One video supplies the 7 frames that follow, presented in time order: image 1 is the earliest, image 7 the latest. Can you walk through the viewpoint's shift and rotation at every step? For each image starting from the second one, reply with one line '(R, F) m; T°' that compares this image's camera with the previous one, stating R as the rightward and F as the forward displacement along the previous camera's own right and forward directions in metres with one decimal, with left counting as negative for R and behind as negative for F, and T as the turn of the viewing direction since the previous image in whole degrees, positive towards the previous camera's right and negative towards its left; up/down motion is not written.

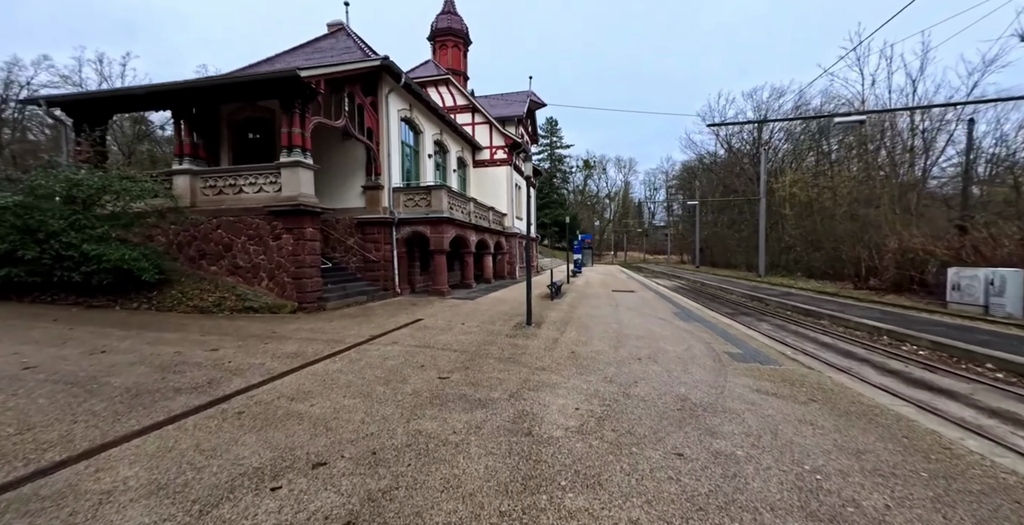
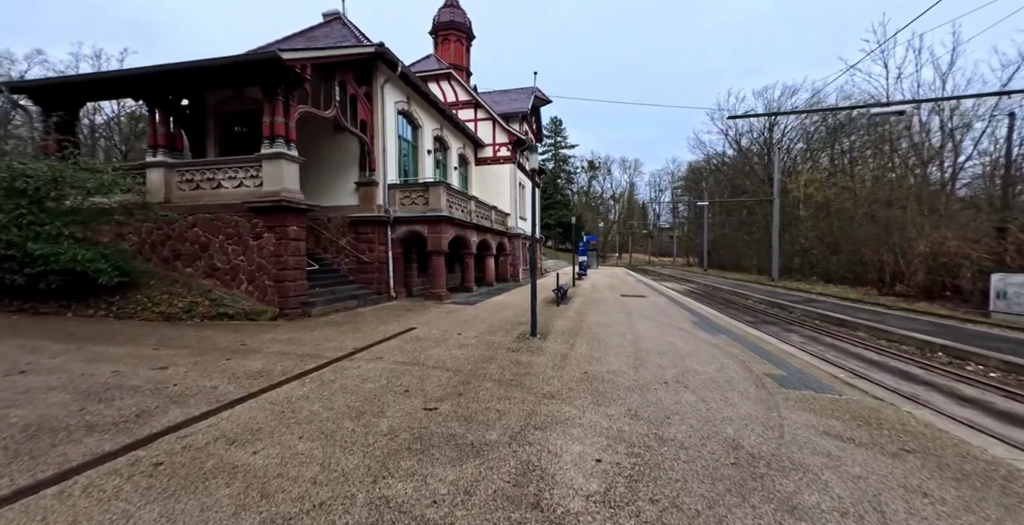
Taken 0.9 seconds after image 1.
(0.0, +0.9) m; 0°
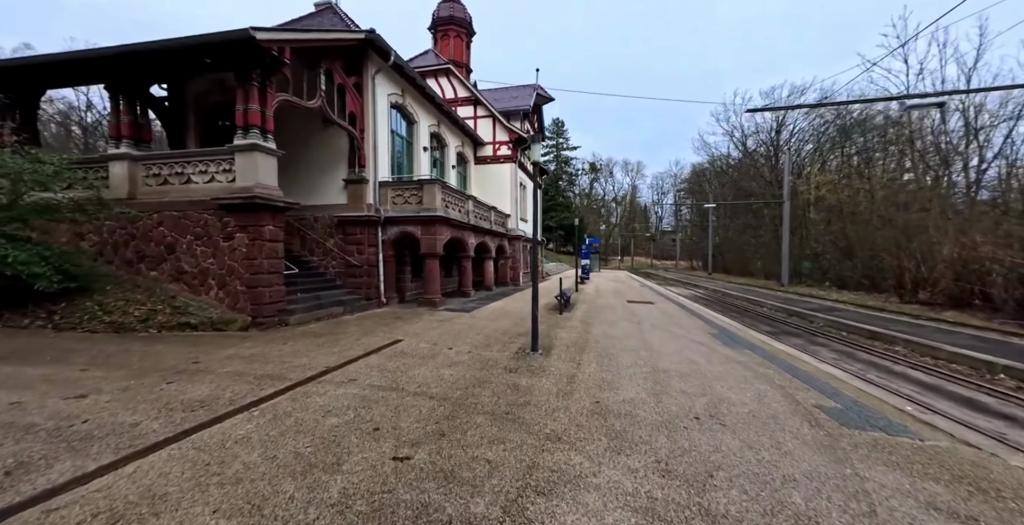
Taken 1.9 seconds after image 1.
(0.0, +0.8) m; 0°
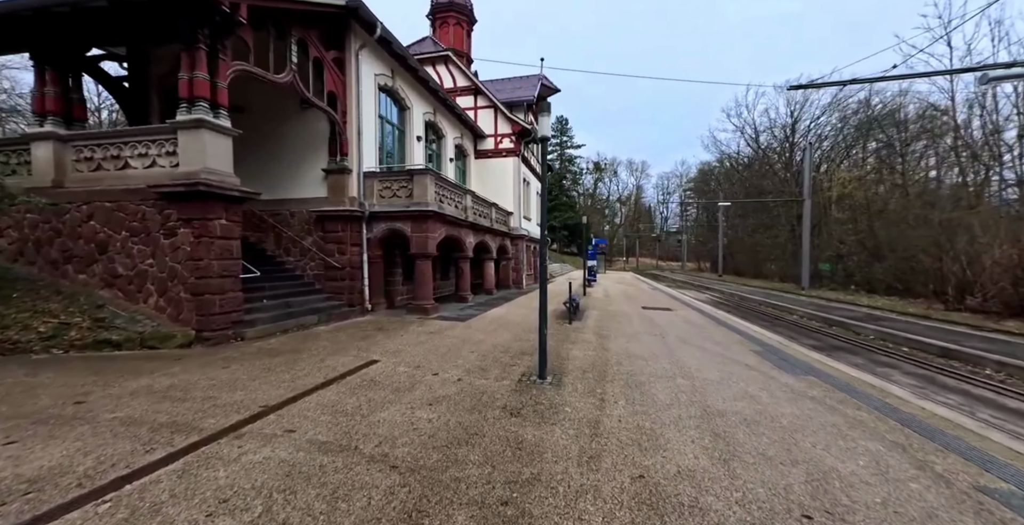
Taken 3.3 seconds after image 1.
(0.0, +1.4) m; 0°
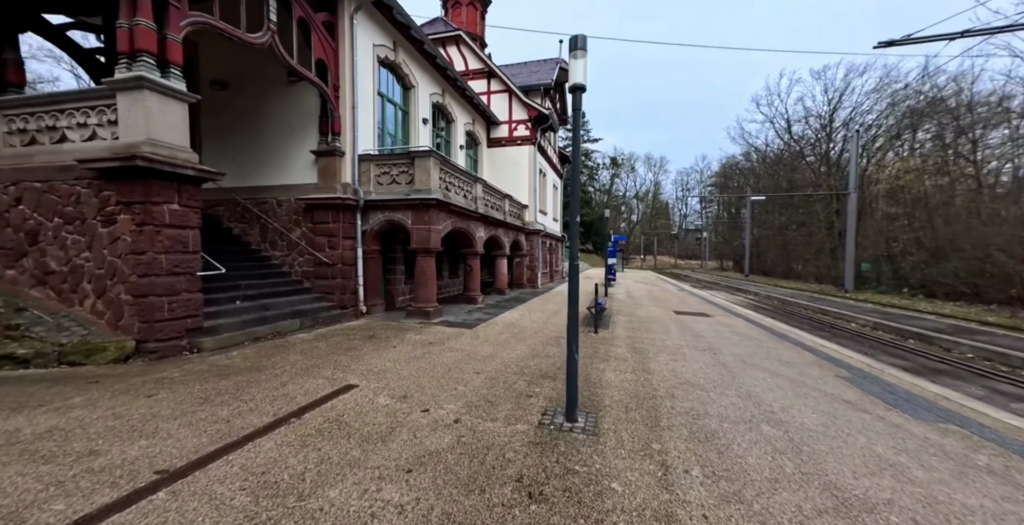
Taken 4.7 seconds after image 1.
(0.0, +1.4) m; -2°
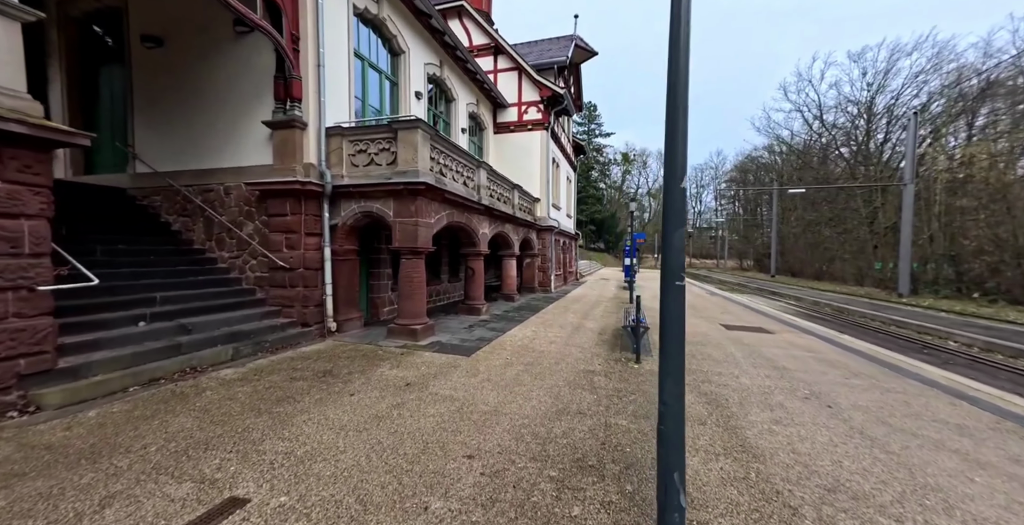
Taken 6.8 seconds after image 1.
(-0.1, +2.1) m; -1°
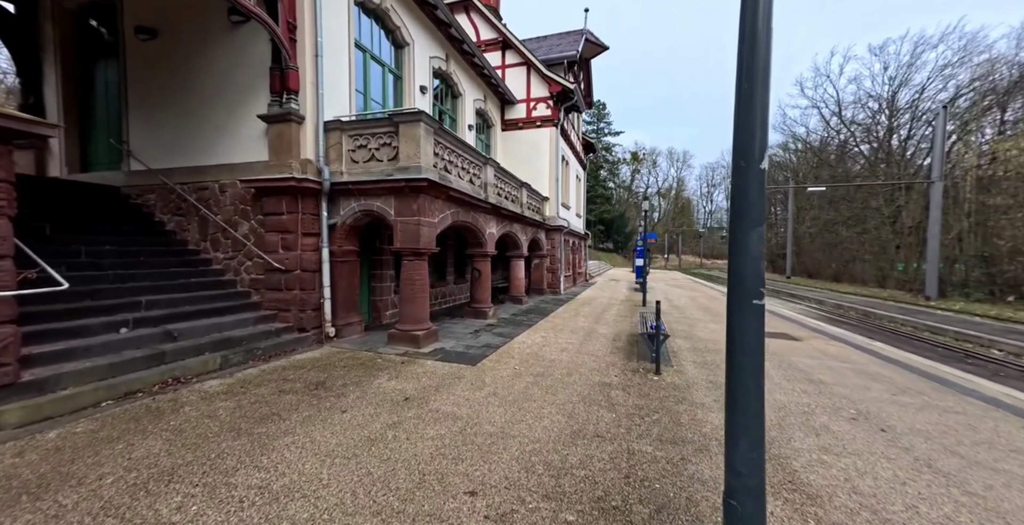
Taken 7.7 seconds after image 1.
(0.0, +0.4) m; -1°
